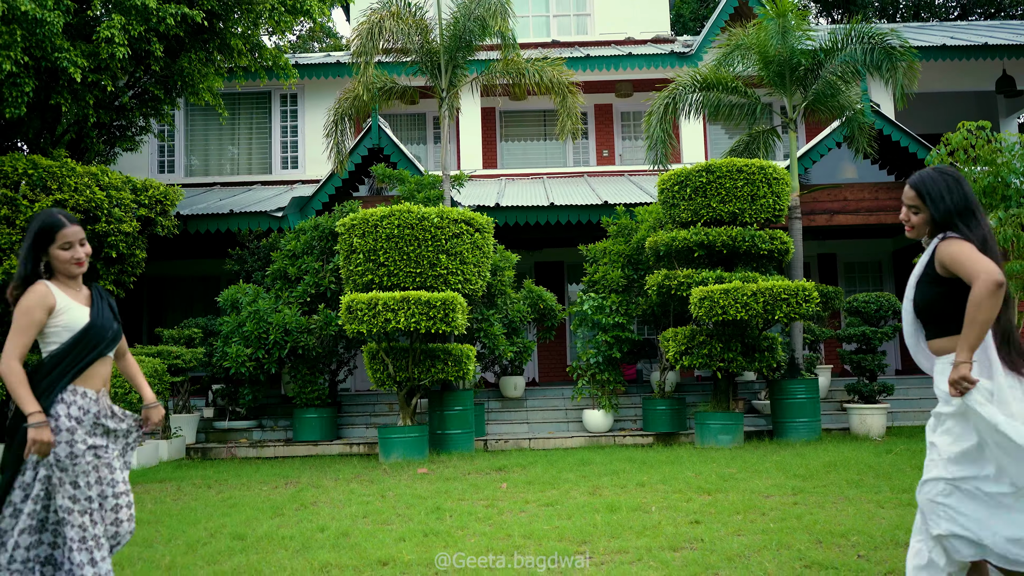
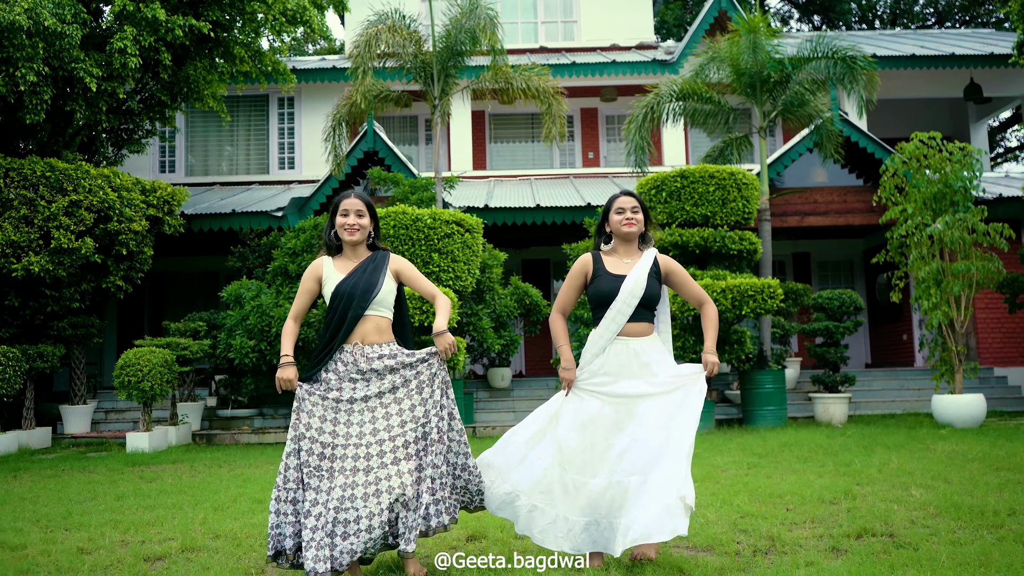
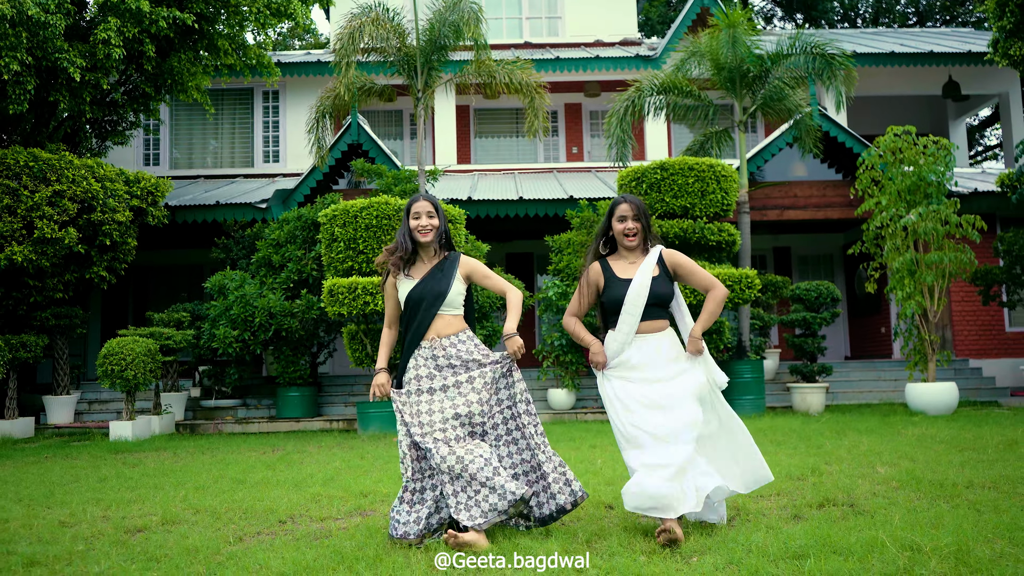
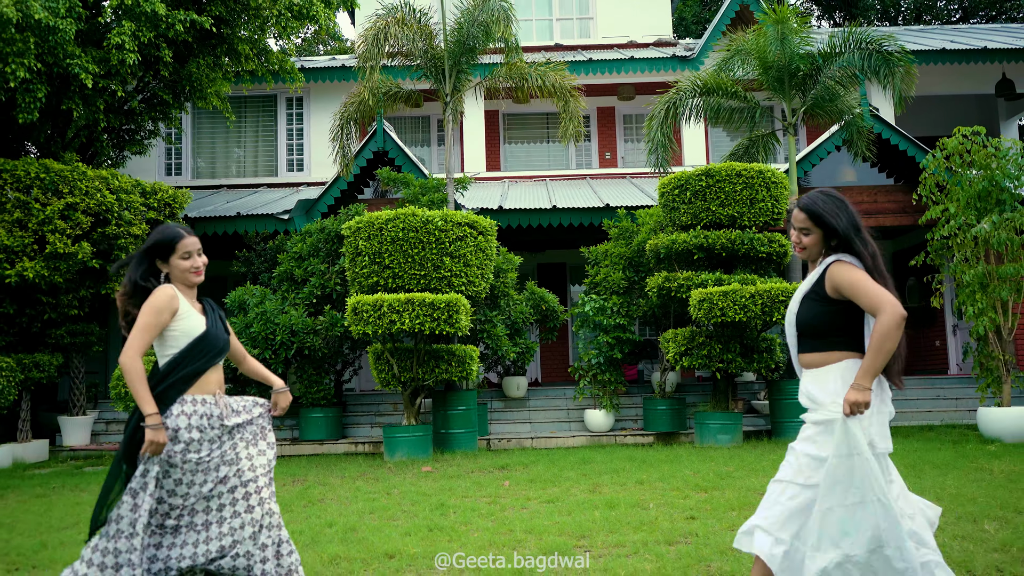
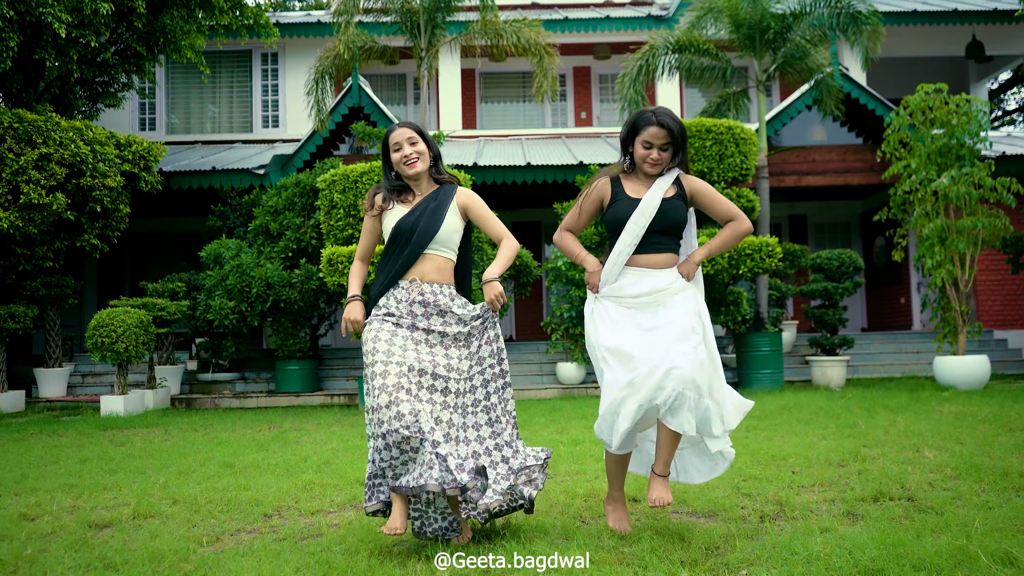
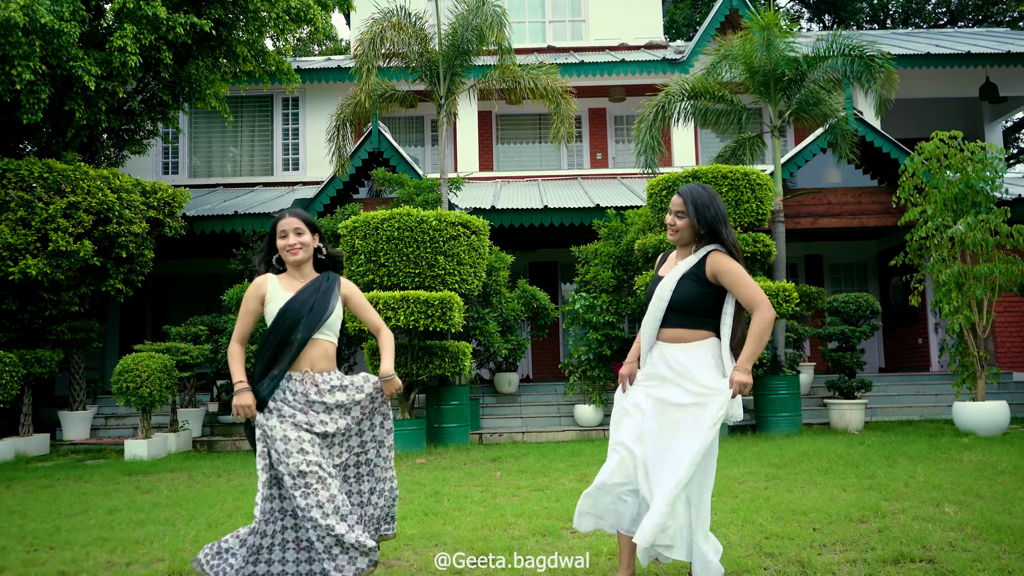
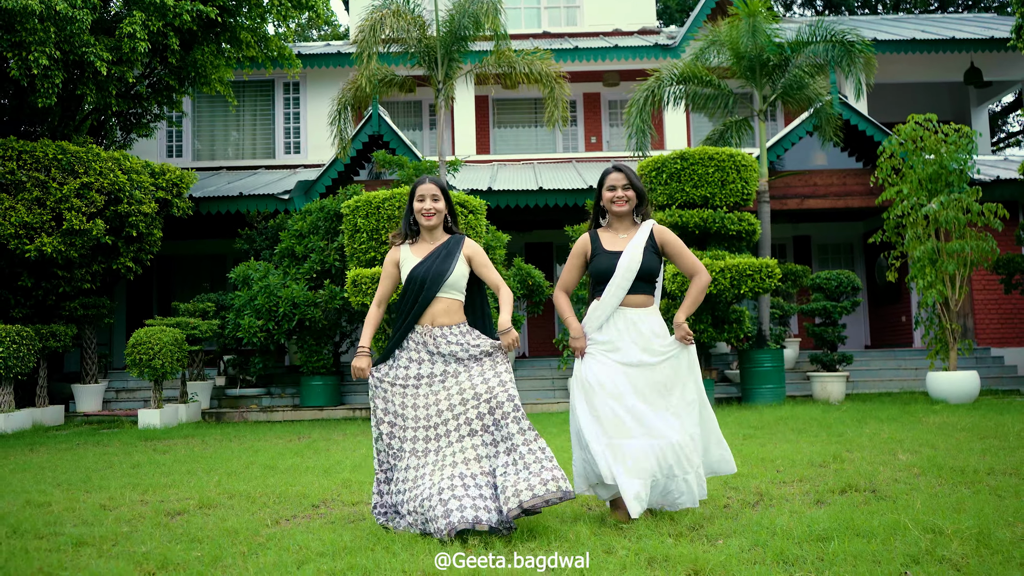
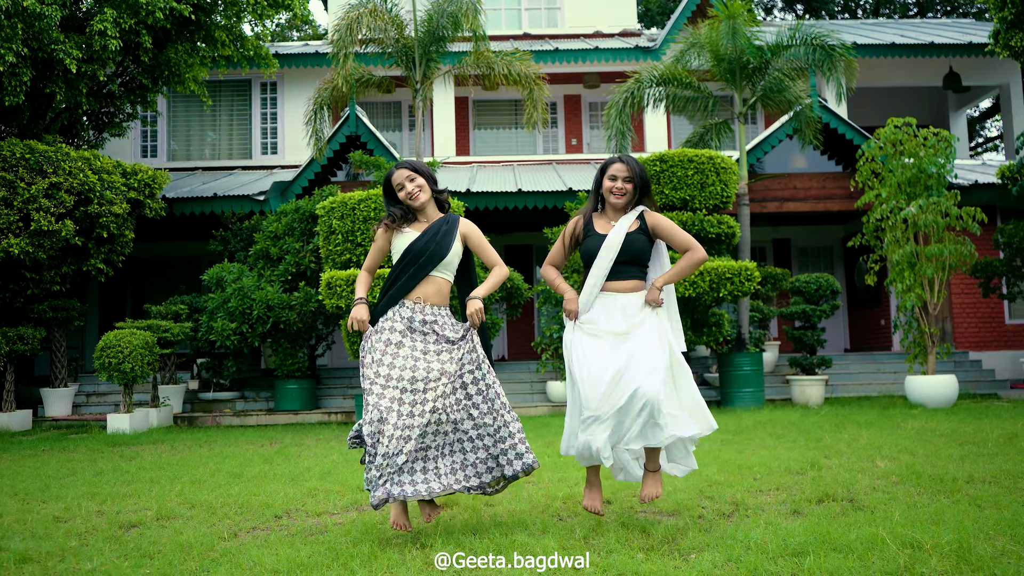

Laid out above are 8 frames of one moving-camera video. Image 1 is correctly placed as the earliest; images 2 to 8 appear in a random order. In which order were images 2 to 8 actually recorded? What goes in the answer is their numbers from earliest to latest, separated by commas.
4, 6, 2, 7, 5, 3, 8
